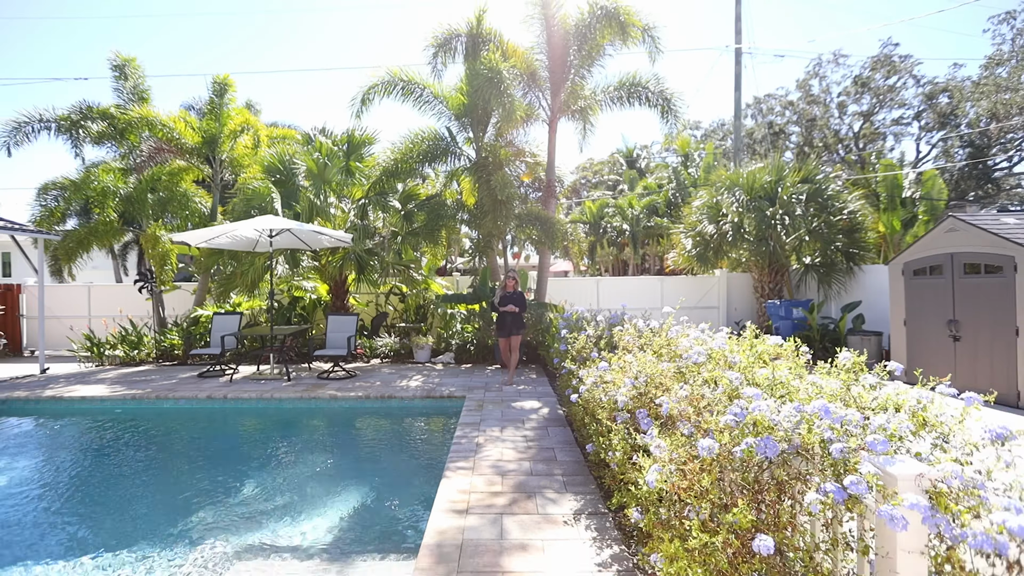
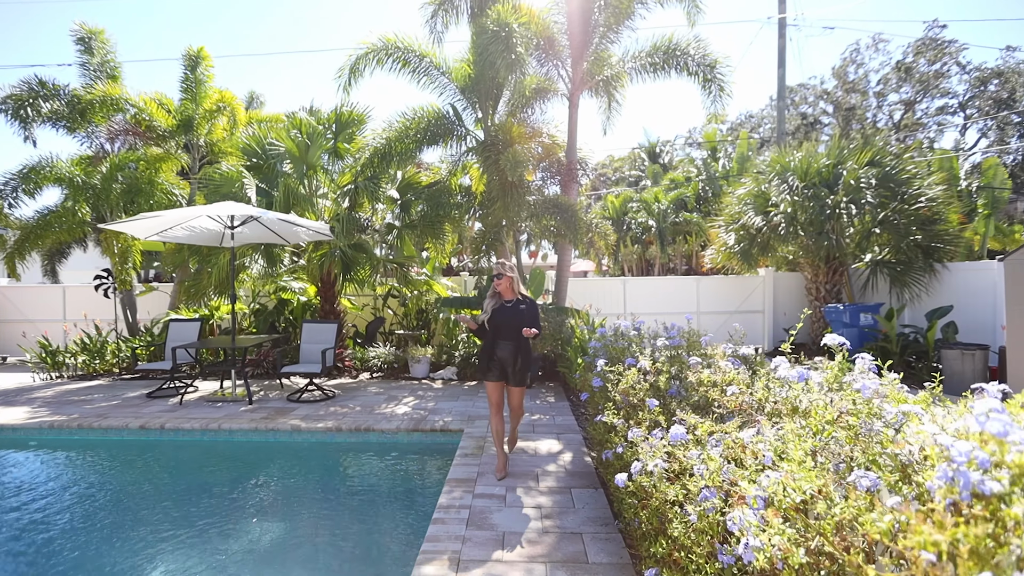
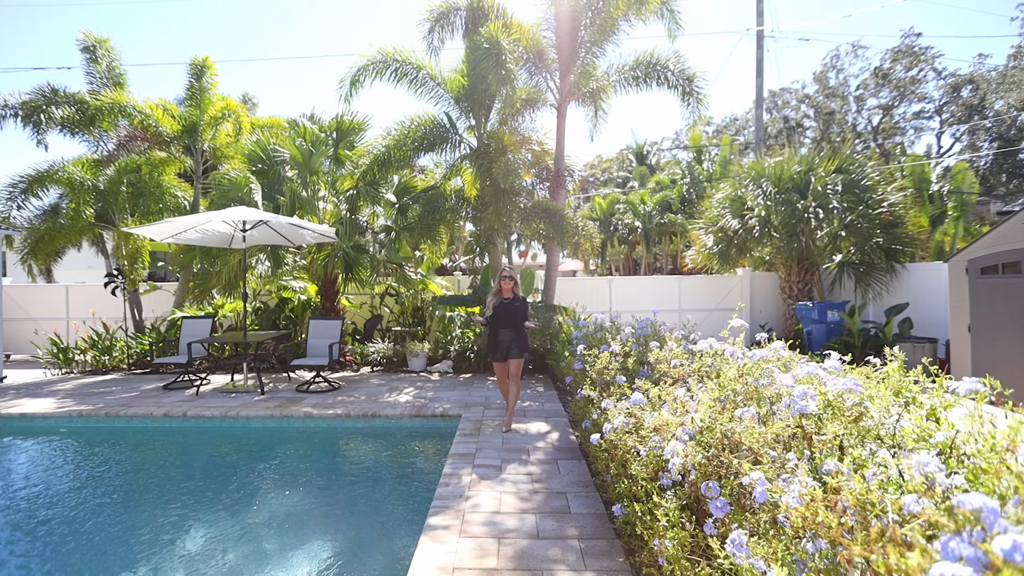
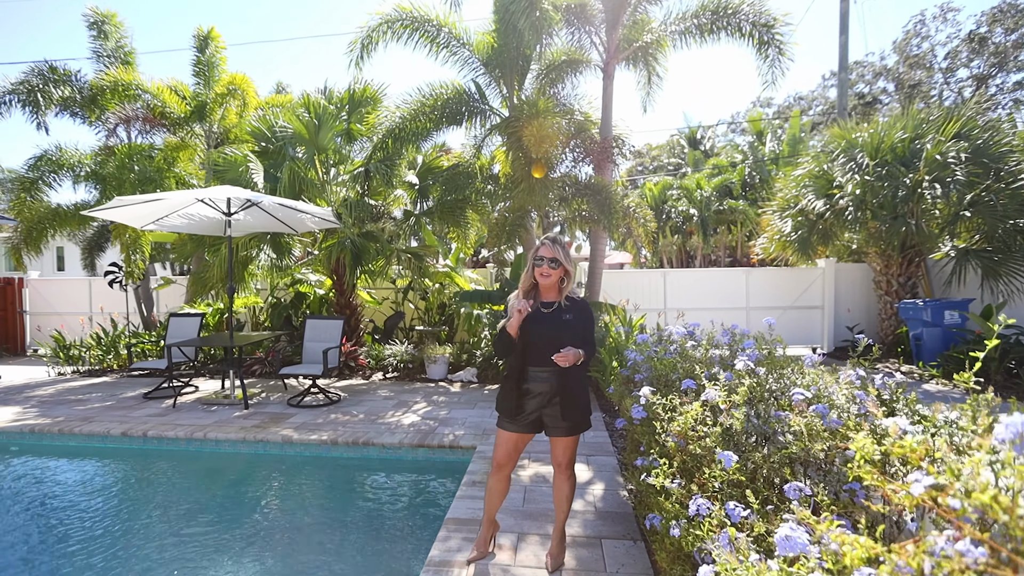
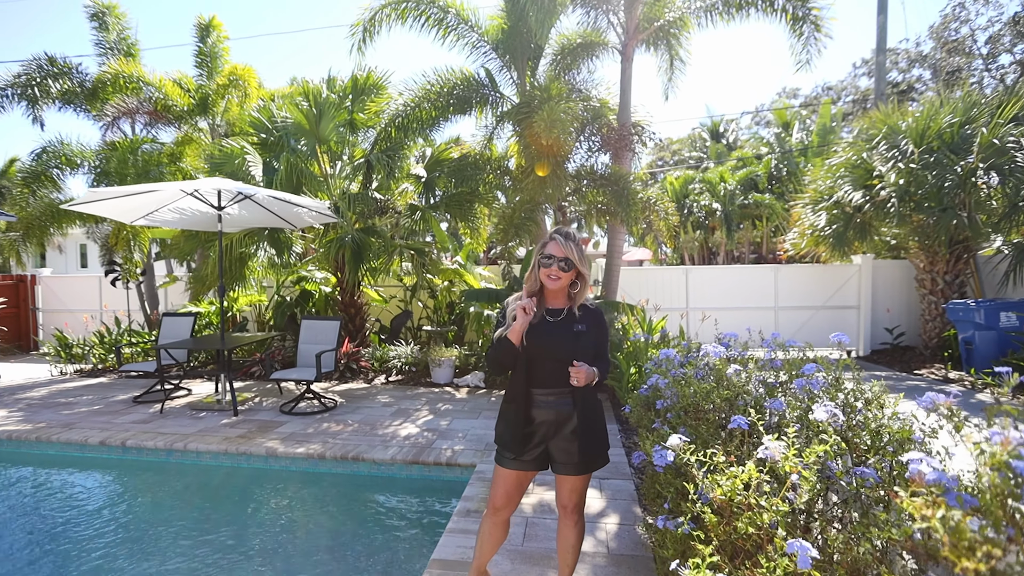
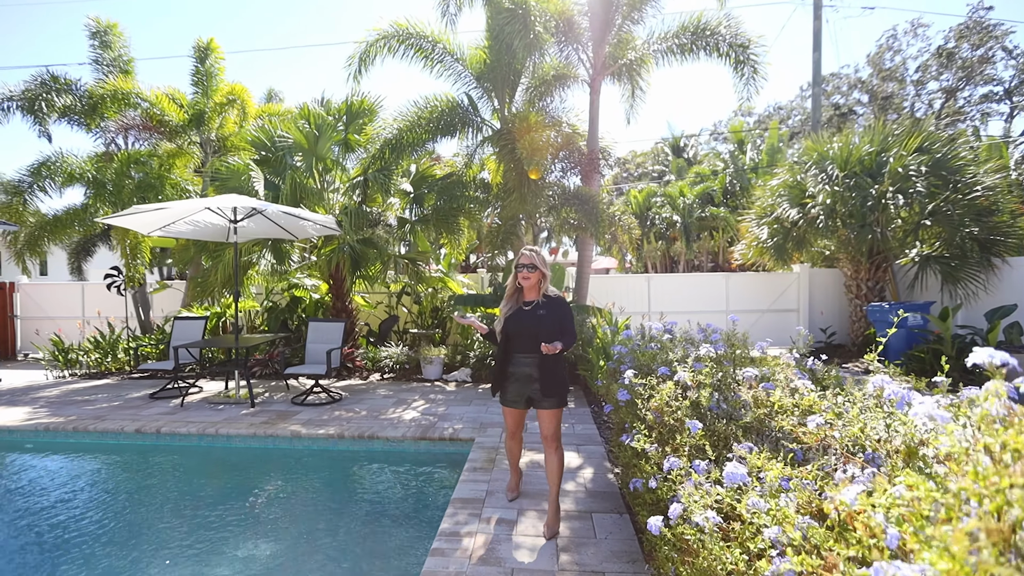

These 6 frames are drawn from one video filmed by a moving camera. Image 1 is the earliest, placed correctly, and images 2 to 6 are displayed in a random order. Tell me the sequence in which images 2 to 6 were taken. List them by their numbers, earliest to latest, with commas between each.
3, 2, 6, 4, 5
